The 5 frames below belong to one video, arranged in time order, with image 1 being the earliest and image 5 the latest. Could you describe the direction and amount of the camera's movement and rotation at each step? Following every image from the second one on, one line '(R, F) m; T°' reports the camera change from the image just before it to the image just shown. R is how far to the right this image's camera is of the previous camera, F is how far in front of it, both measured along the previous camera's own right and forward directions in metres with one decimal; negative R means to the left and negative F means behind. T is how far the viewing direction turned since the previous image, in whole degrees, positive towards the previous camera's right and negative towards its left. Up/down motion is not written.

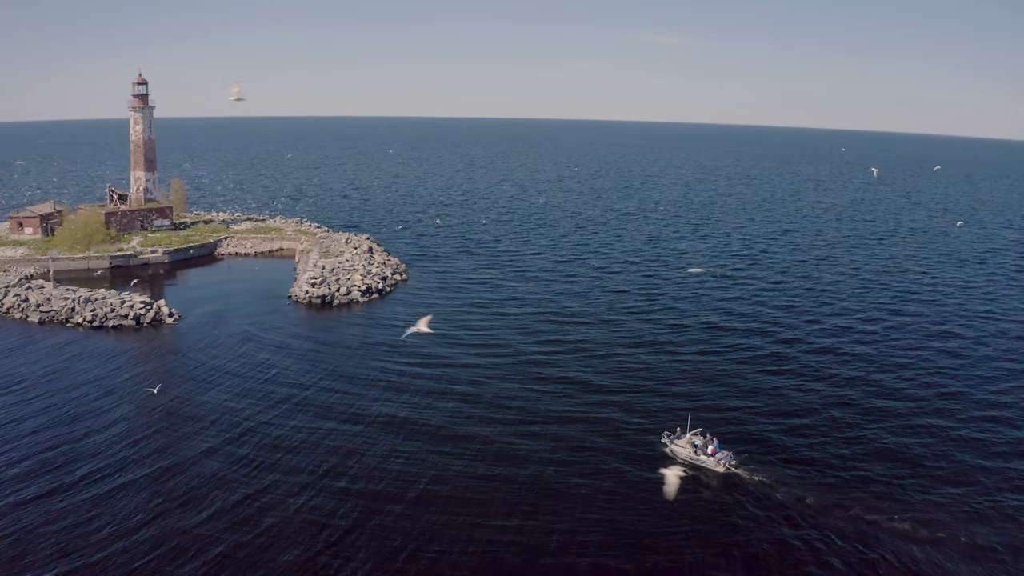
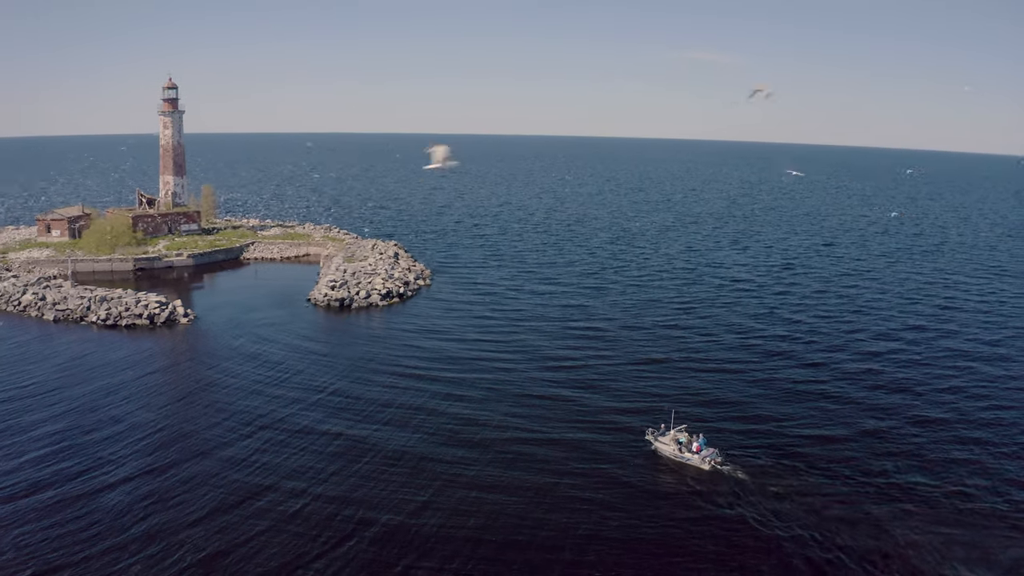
(+0.5, +0.6) m; -3°
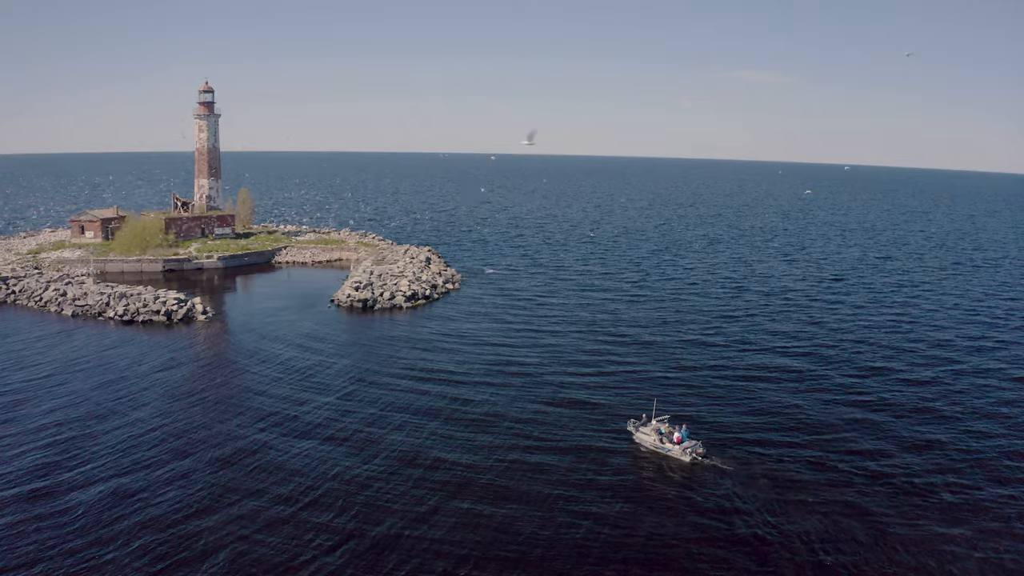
(+0.6, +0.7) m; -4°
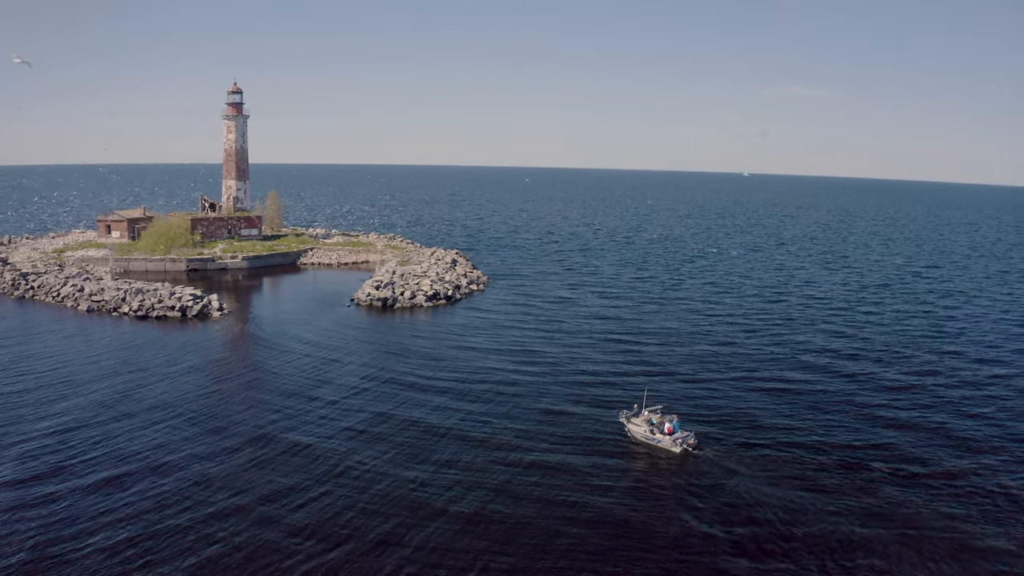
(+0.4, +0.6) m; -3°
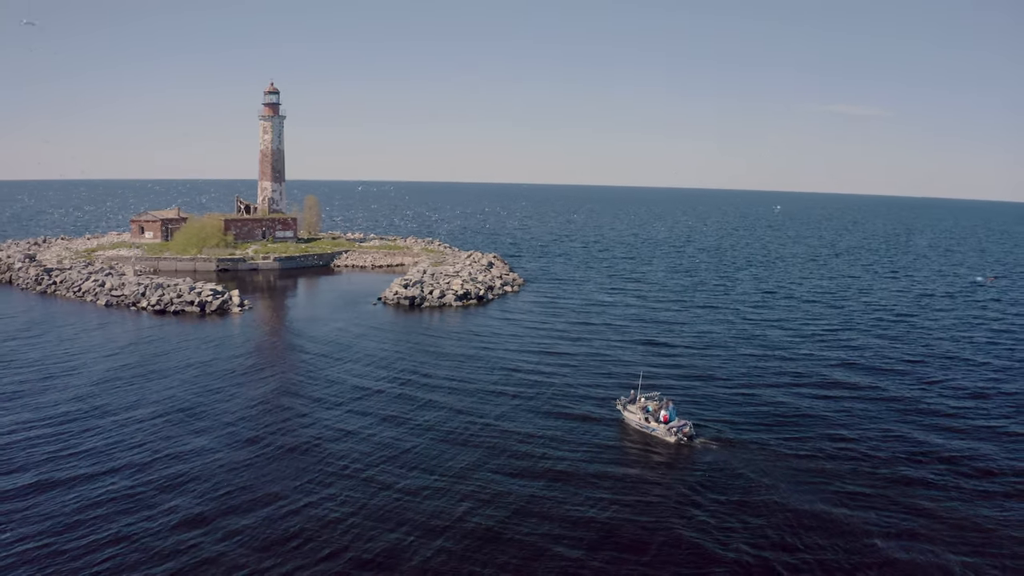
(+0.5, +1.0) m; -4°
